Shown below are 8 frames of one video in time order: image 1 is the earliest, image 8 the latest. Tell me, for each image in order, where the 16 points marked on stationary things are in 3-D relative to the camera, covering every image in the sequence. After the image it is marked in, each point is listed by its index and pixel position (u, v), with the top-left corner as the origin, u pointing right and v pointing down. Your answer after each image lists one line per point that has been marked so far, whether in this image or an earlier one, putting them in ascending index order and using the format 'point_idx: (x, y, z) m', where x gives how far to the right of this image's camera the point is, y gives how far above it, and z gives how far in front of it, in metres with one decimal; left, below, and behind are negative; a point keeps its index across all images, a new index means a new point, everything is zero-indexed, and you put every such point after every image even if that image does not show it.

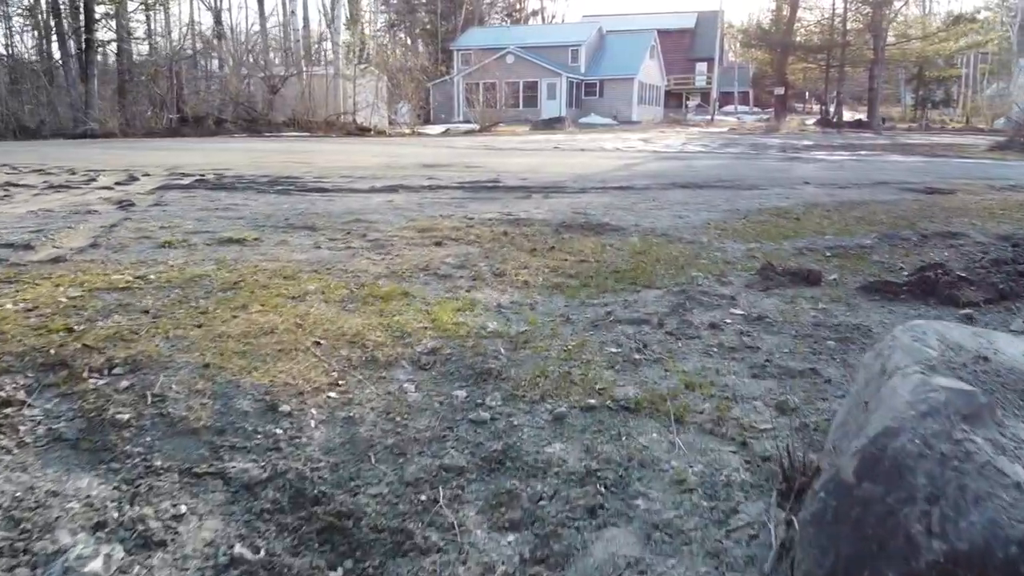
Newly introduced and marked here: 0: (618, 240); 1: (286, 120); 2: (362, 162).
0: (+0.5, +0.2, +3.5) m
1: (-5.3, +3.9, +18.8) m
2: (-1.5, +1.3, +8.2) m
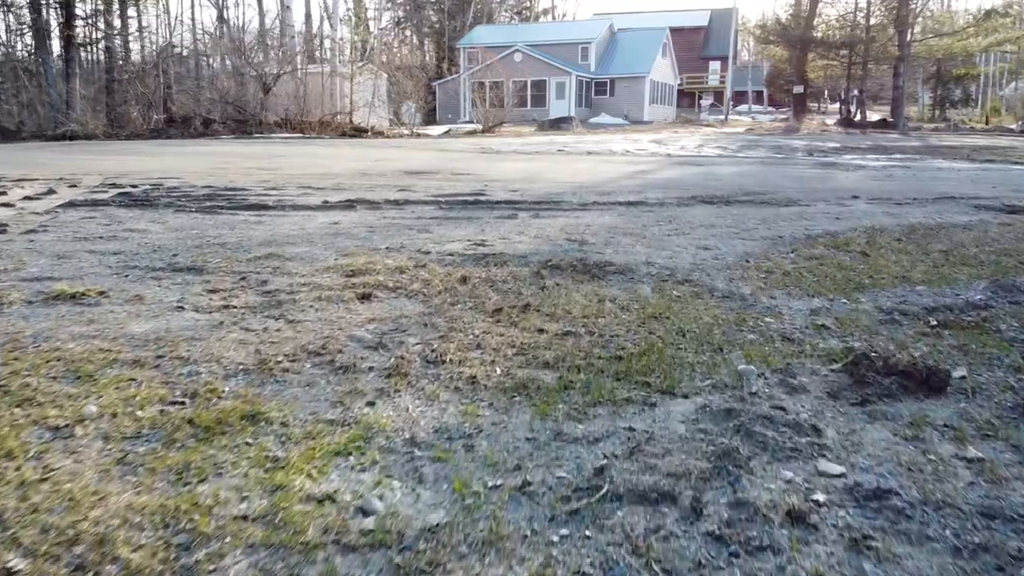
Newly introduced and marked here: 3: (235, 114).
0: (+0.3, 0.0, +2.4) m
1: (-5.2, +3.7, +17.9) m
2: (-1.6, +1.0, +7.2) m
3: (-6.0, +3.8, +17.7) m
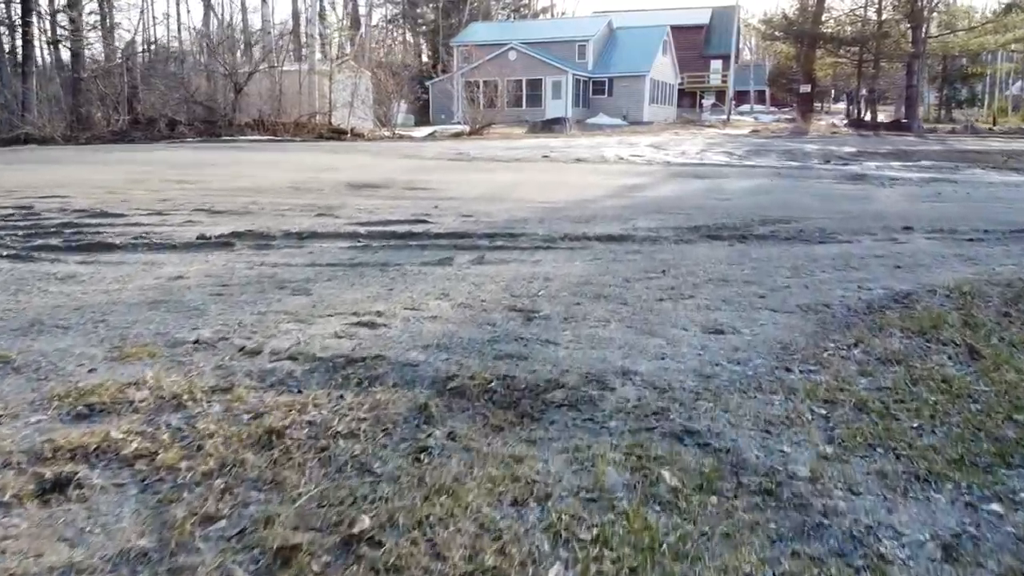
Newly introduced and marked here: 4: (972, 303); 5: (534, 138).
0: (+0.1, -0.3, +1.3) m
1: (-5.4, +3.4, +16.8) m
2: (-1.8, +0.8, +6.0) m
3: (-6.3, +3.5, +16.6) m
4: (+1.3, 0.0, +2.4) m
5: (+0.3, +2.7, +14.8) m
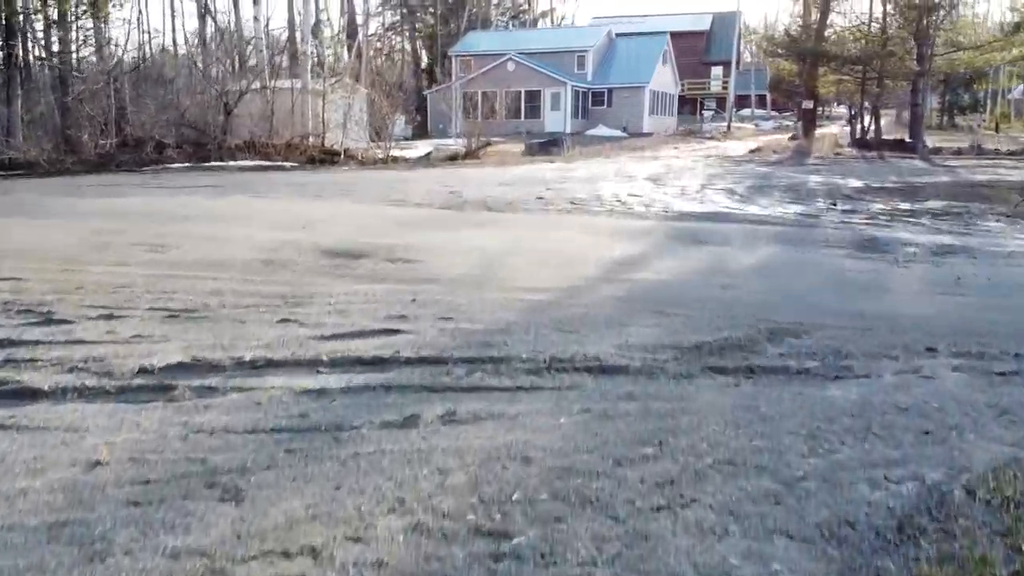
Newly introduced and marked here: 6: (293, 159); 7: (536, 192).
0: (0.0, -0.8, +0.9) m
1: (-5.5, +2.9, +16.4) m
2: (-1.9, +0.3, +5.7) m
3: (-6.3, +3.0, +16.2) m
4: (+1.2, -0.6, +2.0) m
5: (+0.3, +2.2, +14.4) m
6: (-4.4, +2.6, +16.2) m
7: (+0.3, +1.2, +9.9) m
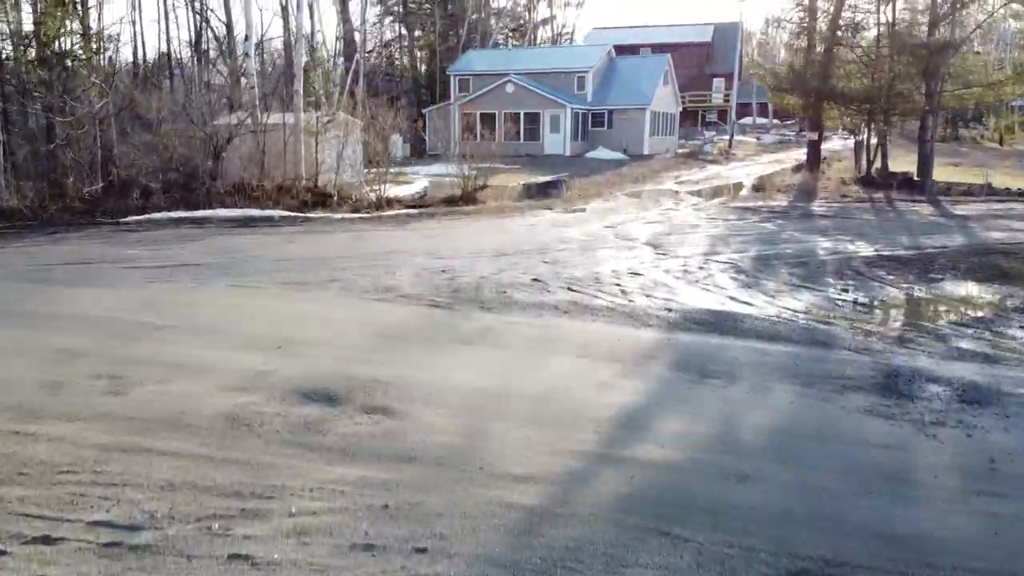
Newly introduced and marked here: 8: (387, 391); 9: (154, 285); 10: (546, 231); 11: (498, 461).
0: (-0.1, -1.8, +0.5) m
1: (-5.5, +2.0, +15.9) m
2: (-2.0, -0.7, +5.2) m
3: (-6.4, +2.1, +15.8) m
4: (+1.2, -1.5, +1.5) m
5: (+0.2, +1.3, +14.0) m
6: (-4.4, +1.6, +15.8) m
7: (+0.2, +0.2, +9.4) m
8: (-0.8, -0.7, +5.2) m
9: (-3.6, 0.0, +8.1) m
10: (+0.5, +0.9, +12.2) m
11: (-0.1, -0.9, +4.2) m
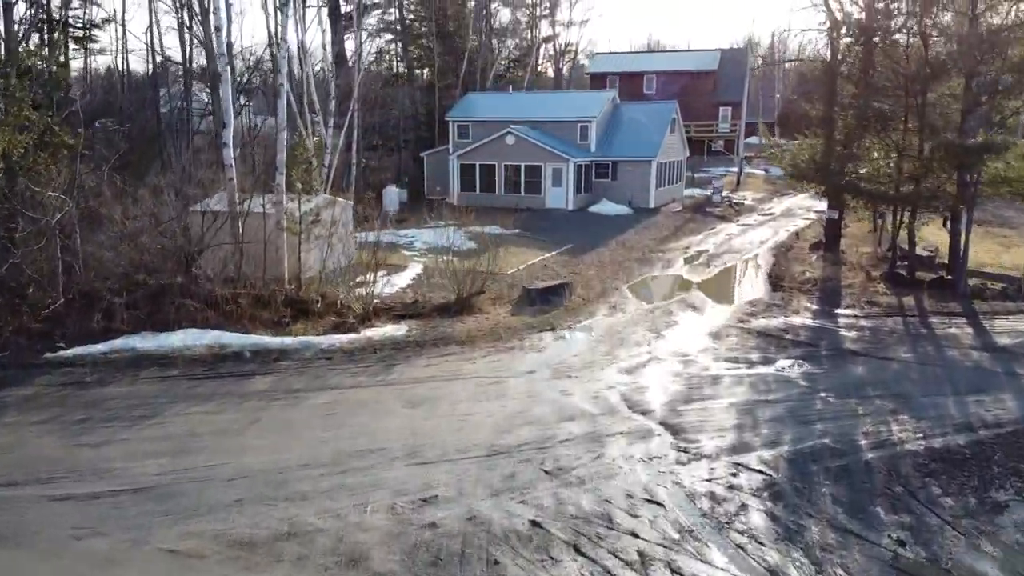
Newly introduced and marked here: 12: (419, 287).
0: (-0.1, -4.0, -0.9) m
1: (-5.5, -0.2, +14.6) m
2: (-2.0, -2.9, +3.9) m
3: (-6.4, -0.1, +14.5) m
4: (+1.1, -3.8, +0.2) m
5: (+0.2, -1.0, +12.6) m
6: (-4.4, -0.6, +14.4) m
7: (+0.2, -2.0, +8.1) m
8: (-0.9, -2.9, +3.9) m
9: (-3.6, -2.2, +6.7) m
10: (+0.5, -1.4, +10.8) m
11: (-0.1, -3.2, +2.8) m
12: (-2.0, 0.0, +17.3) m
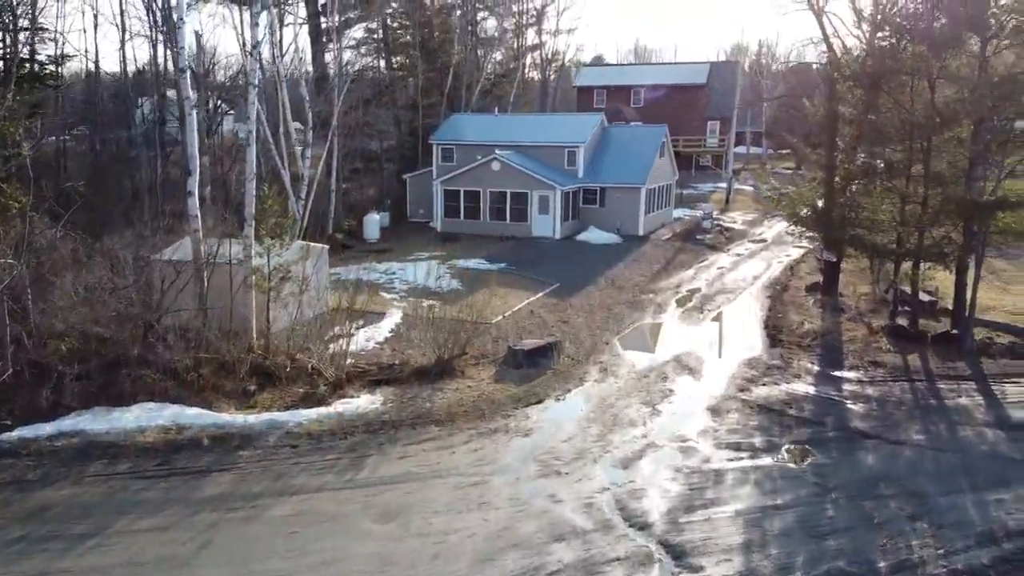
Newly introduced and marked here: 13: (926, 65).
0: (-0.1, -5.2, -1.8) m
1: (-5.8, -1.3, +13.6) m
2: (-2.1, -4.1, +2.9) m
3: (-6.7, -1.2, +13.4) m
4: (+1.1, -4.9, -0.7) m
5: (0.0, -2.1, +11.7) m
6: (-4.7, -1.7, +13.4) m
7: (+0.1, -3.2, +7.2) m
8: (-0.9, -4.1, +2.9) m
9: (-3.7, -3.4, +5.8) m
10: (+0.3, -2.5, +9.9) m
11: (-0.2, -4.3, +1.9) m
12: (-2.3, -1.1, +16.3) m
13: (+8.1, +4.3, +15.9) m
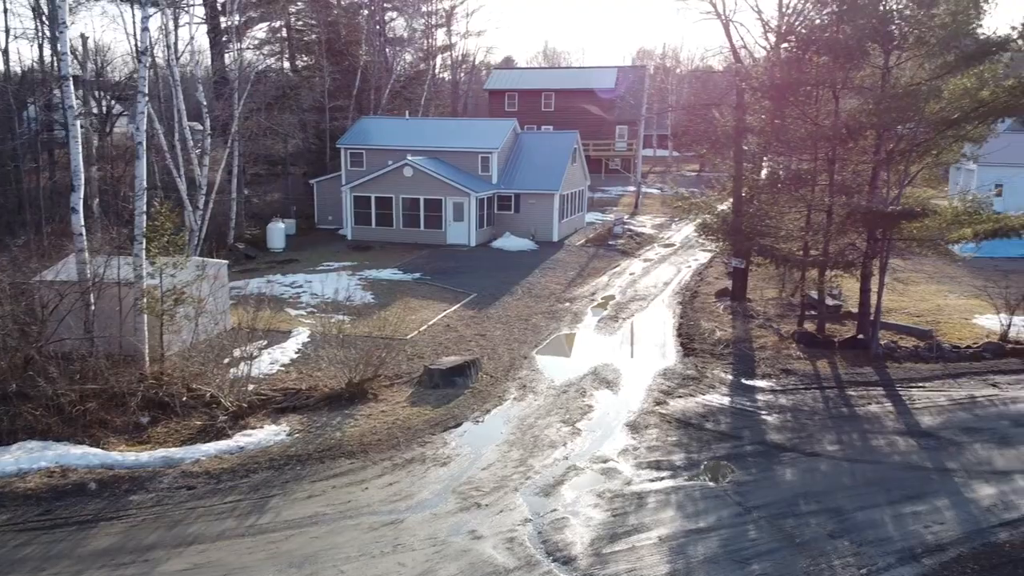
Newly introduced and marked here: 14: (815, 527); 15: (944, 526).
0: (+0.2, -5.5, -2.2) m
1: (-7.1, -1.7, +12.5) m
2: (-2.3, -4.4, +2.3) m
3: (-8.0, -1.7, +12.2) m
4: (+1.3, -5.2, -1.0) m
5: (-1.2, -2.4, +11.2) m
6: (-6.0, -2.1, +12.4) m
7: (-0.6, -3.5, +6.7) m
8: (-1.1, -4.4, +2.4) m
9: (-4.2, -3.8, +4.9) m
10: (-0.7, -2.8, +9.5) m
11: (-0.3, -4.6, +1.5) m
12: (-3.9, -1.4, +15.6) m
13: (+6.3, +4.2, +16.2) m
14: (+3.6, -2.8, +9.7) m
15: (+5.2, -2.9, +9.8) m
